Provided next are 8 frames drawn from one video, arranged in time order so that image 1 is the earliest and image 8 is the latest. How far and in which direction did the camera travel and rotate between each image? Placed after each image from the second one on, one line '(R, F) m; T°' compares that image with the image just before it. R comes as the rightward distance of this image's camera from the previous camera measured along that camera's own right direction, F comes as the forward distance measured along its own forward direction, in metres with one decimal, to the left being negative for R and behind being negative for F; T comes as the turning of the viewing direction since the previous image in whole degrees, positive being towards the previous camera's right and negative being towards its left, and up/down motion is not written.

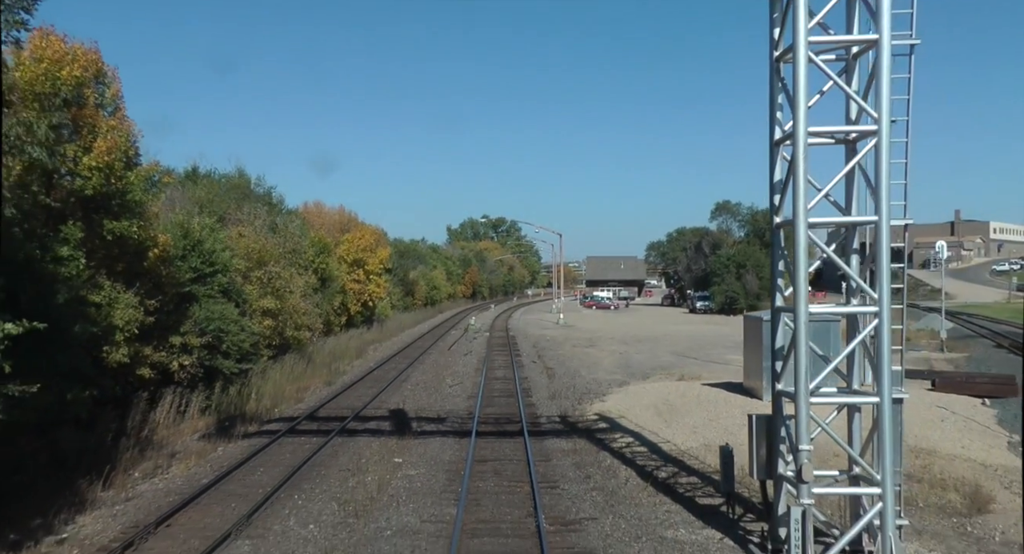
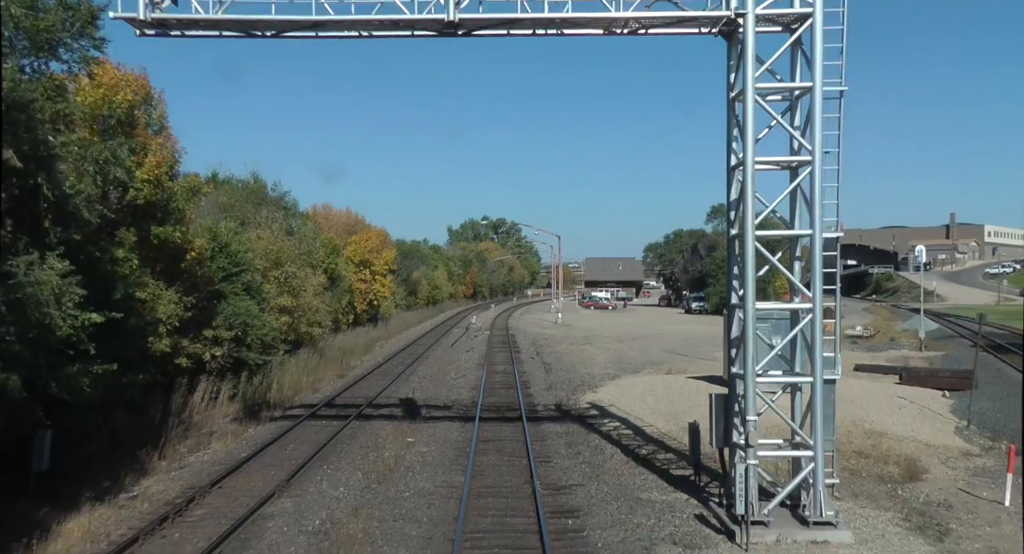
(0.0, -1.9) m; 0°
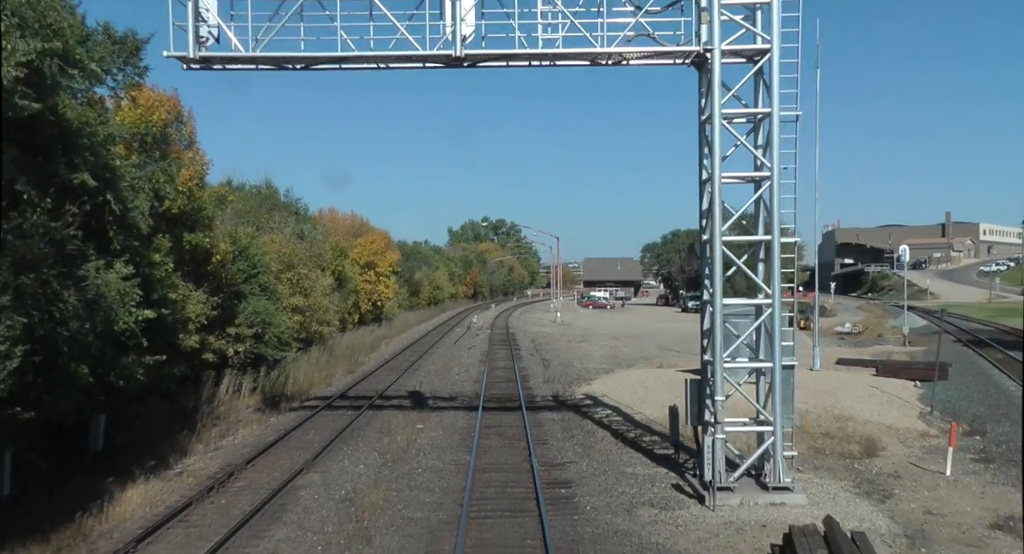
(0.0, -1.6) m; 0°
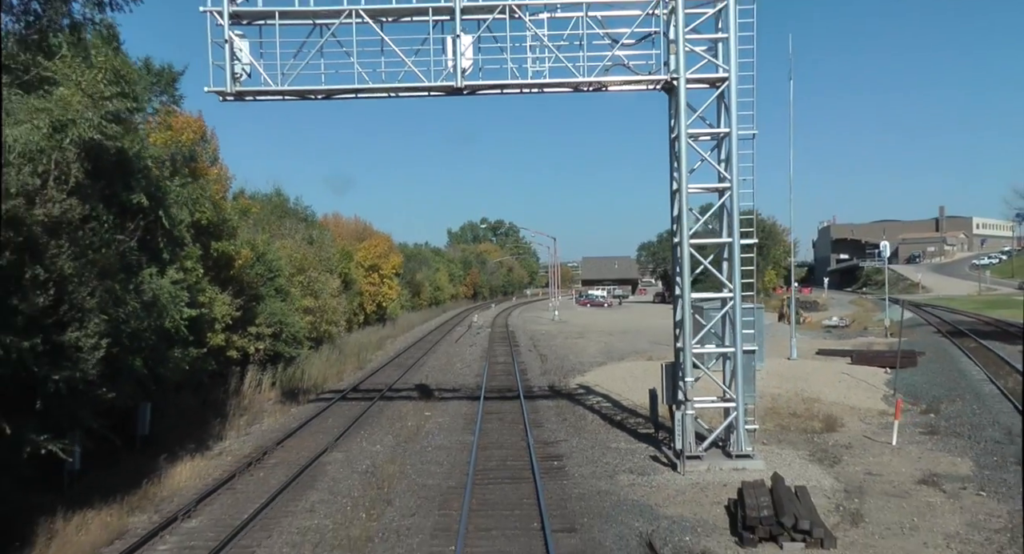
(+0.1, -1.9) m; 0°
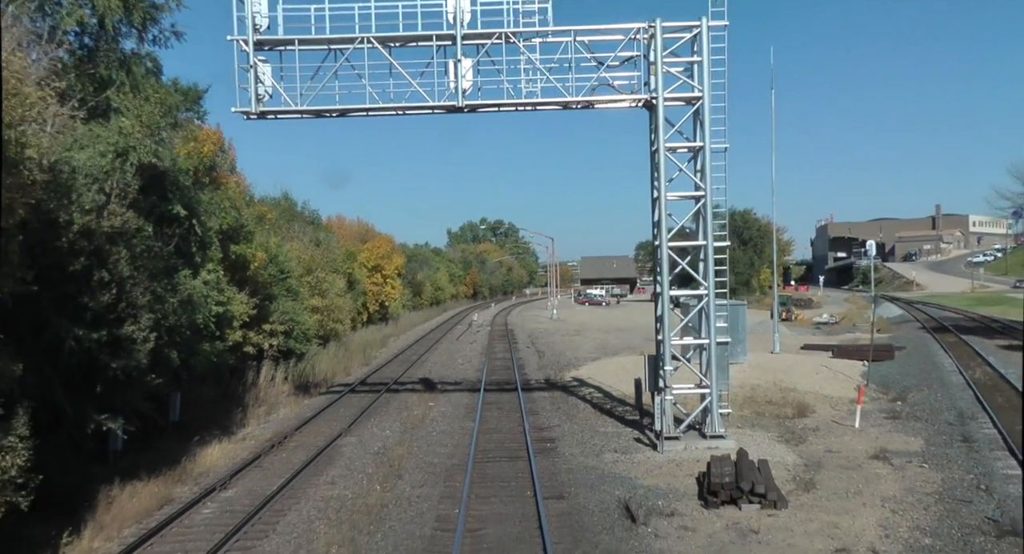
(+0.1, -1.6) m; 0°
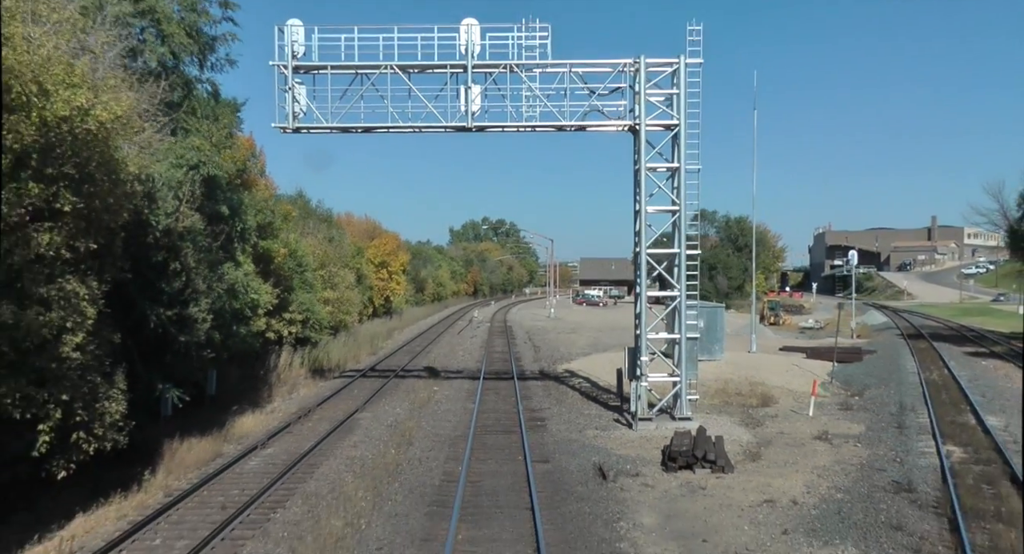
(0.0, -2.4) m; 0°
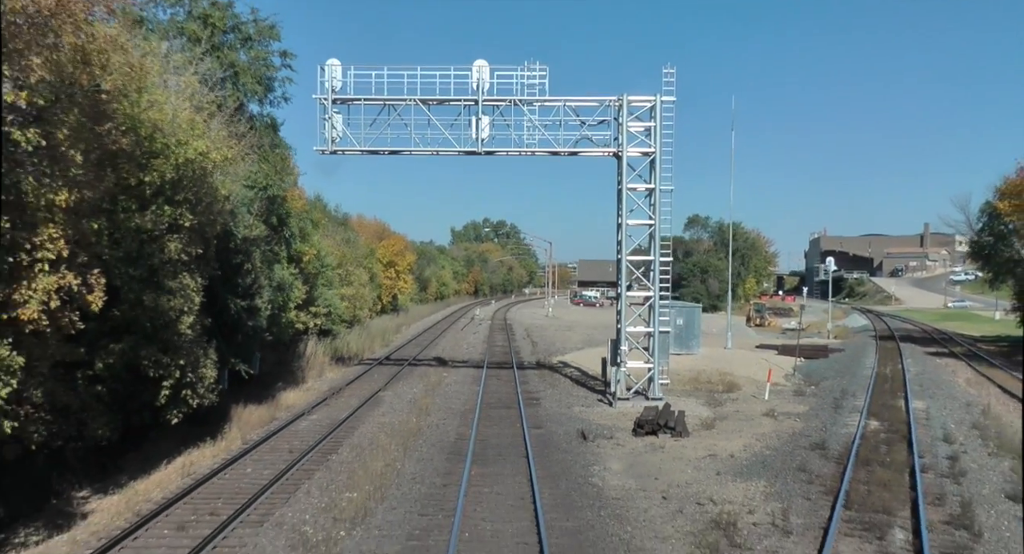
(0.0, -3.5) m; 0°
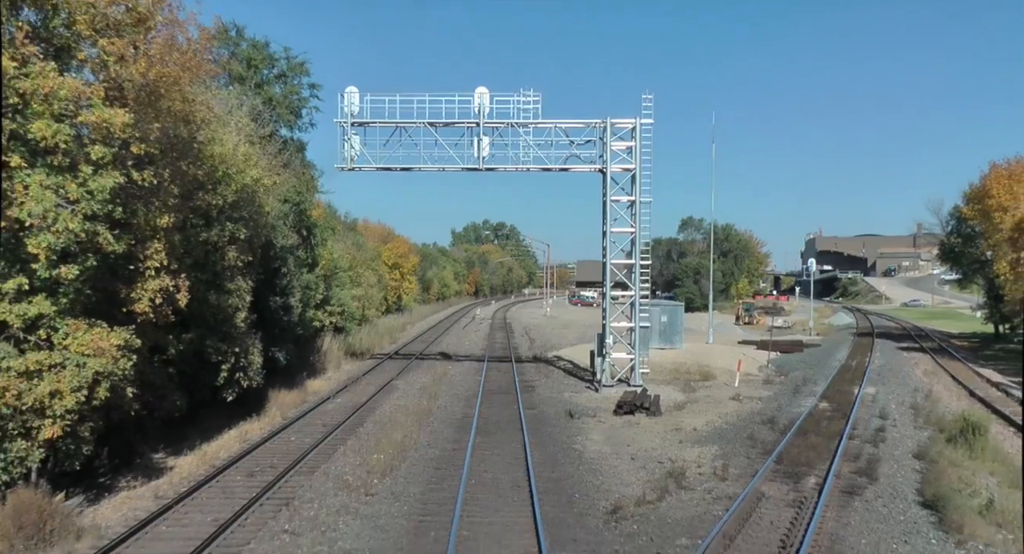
(+0.1, -2.9) m; 0°
